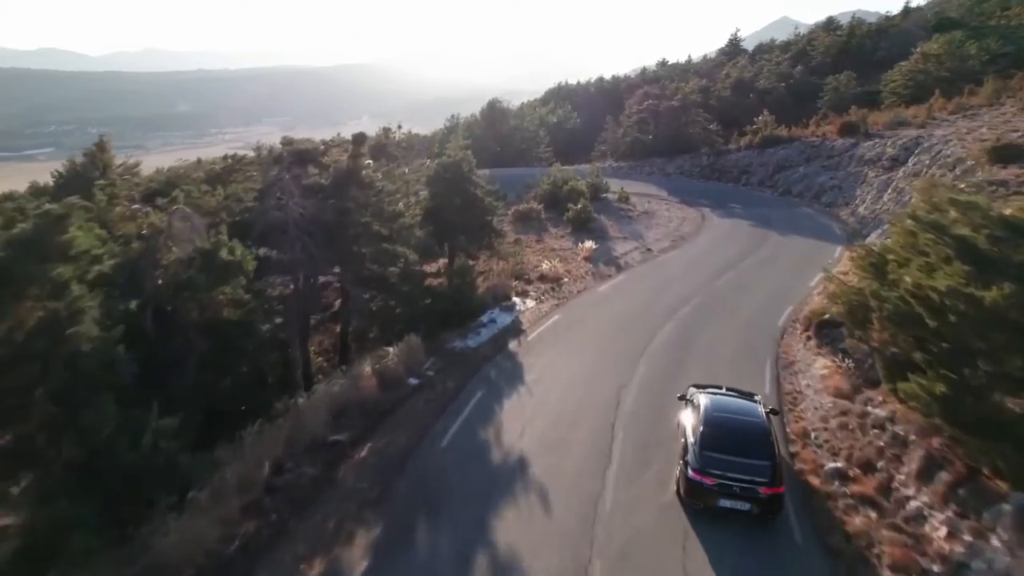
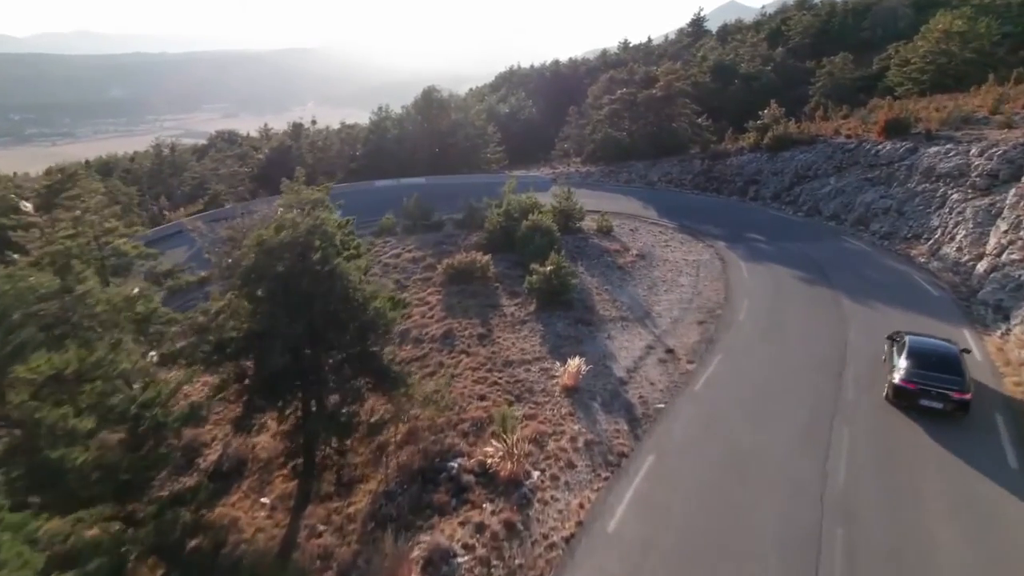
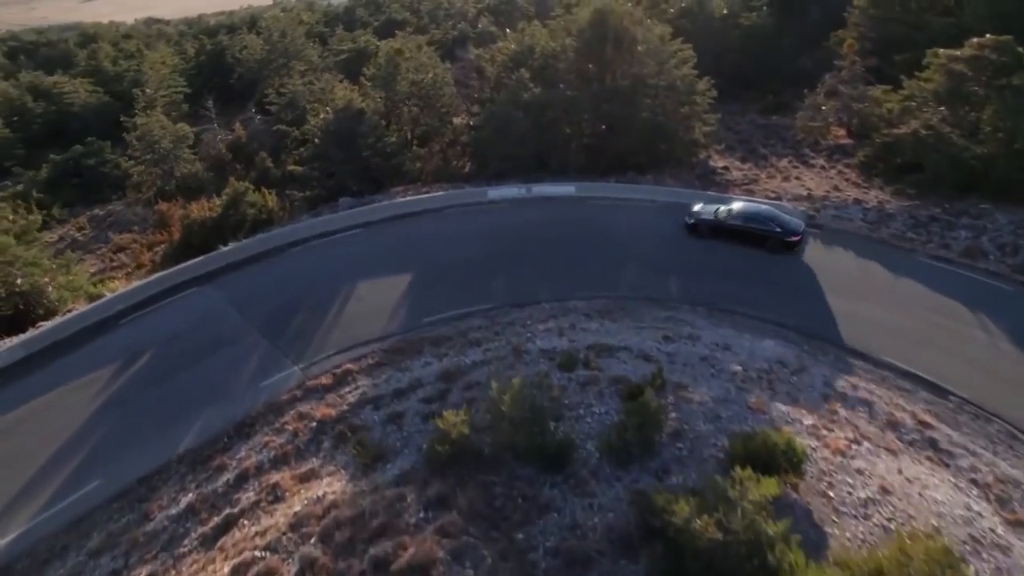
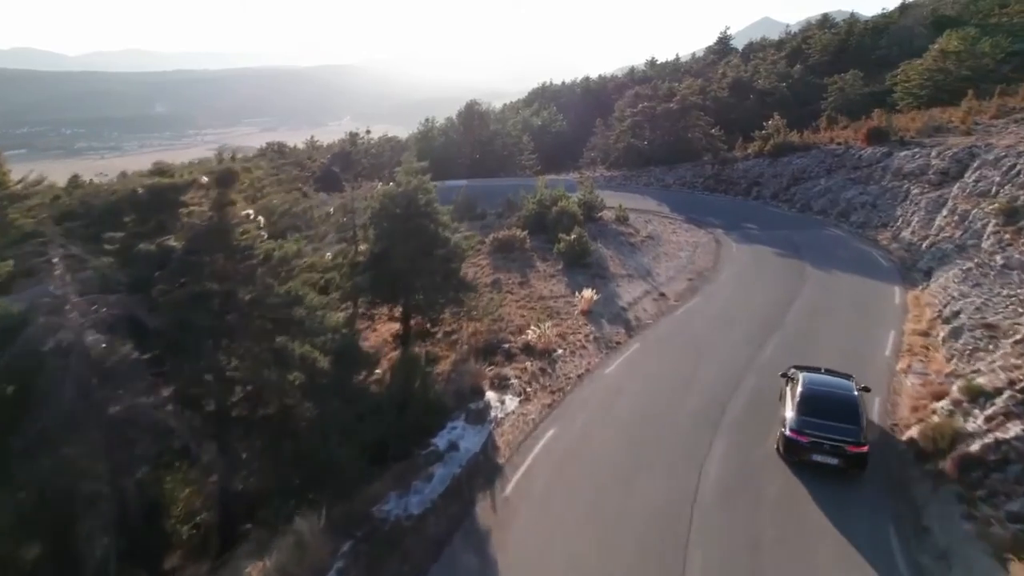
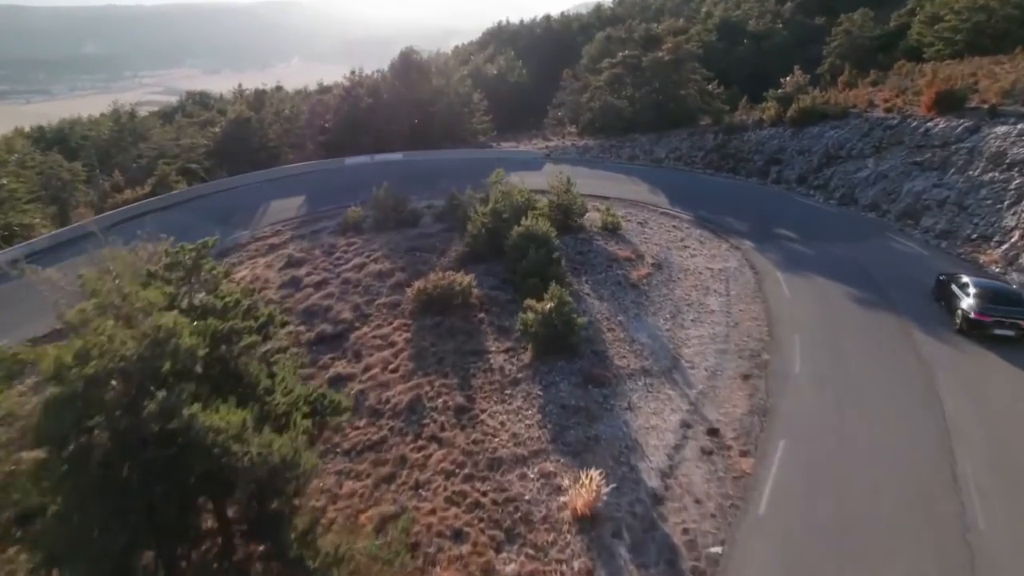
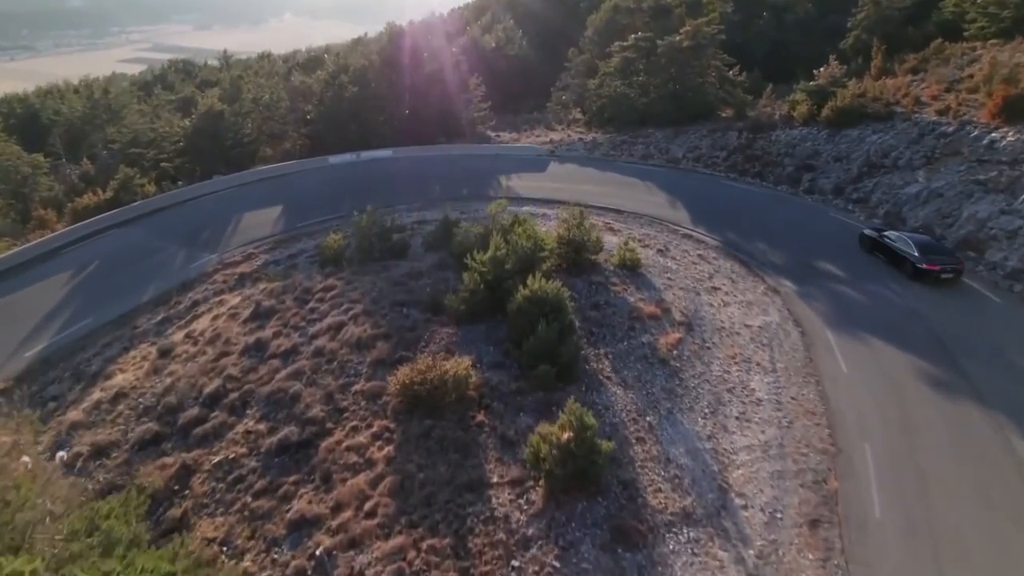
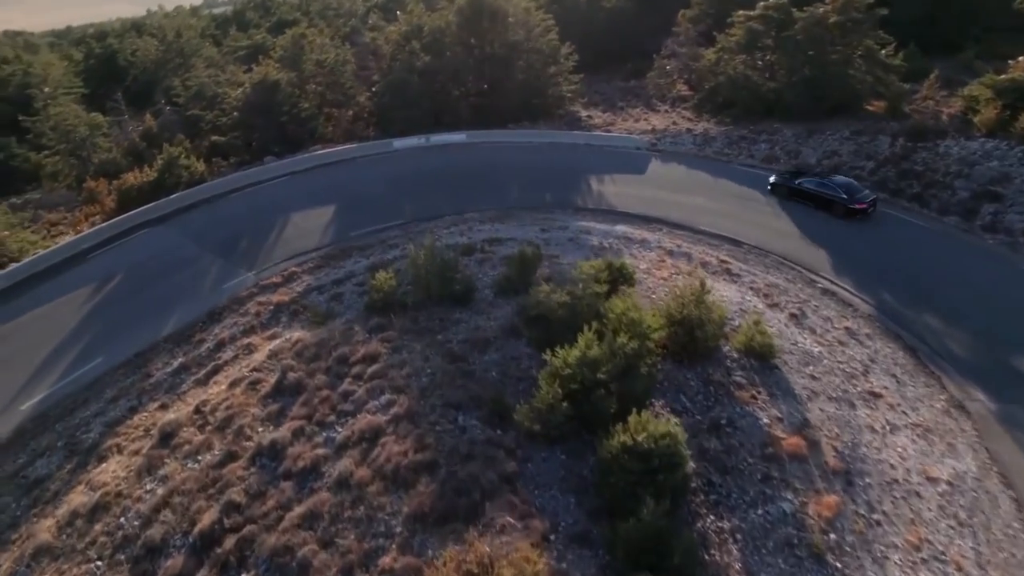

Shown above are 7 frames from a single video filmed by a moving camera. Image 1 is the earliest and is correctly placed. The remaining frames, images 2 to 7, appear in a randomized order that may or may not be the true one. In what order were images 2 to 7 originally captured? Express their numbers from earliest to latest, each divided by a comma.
4, 2, 5, 6, 7, 3
